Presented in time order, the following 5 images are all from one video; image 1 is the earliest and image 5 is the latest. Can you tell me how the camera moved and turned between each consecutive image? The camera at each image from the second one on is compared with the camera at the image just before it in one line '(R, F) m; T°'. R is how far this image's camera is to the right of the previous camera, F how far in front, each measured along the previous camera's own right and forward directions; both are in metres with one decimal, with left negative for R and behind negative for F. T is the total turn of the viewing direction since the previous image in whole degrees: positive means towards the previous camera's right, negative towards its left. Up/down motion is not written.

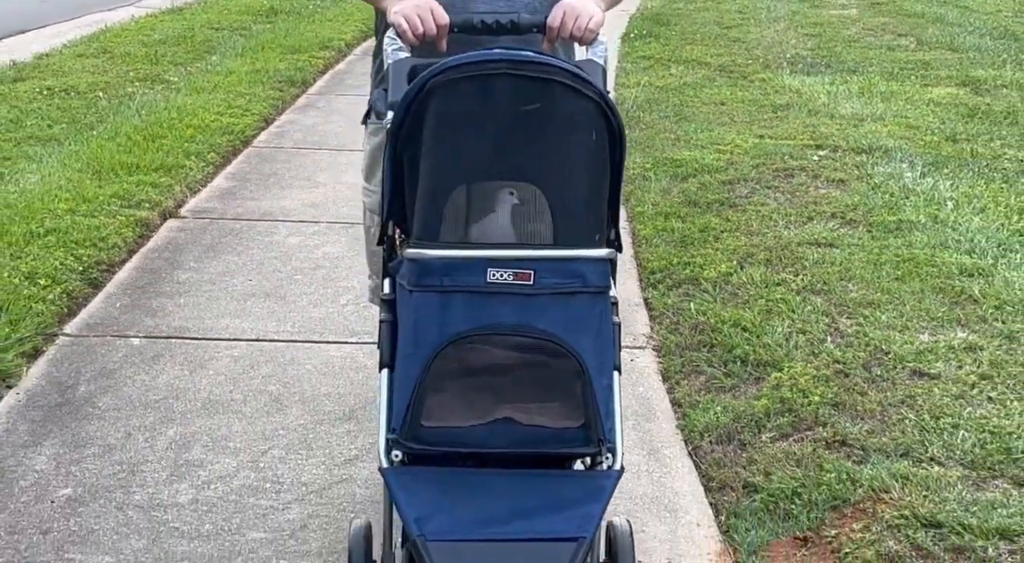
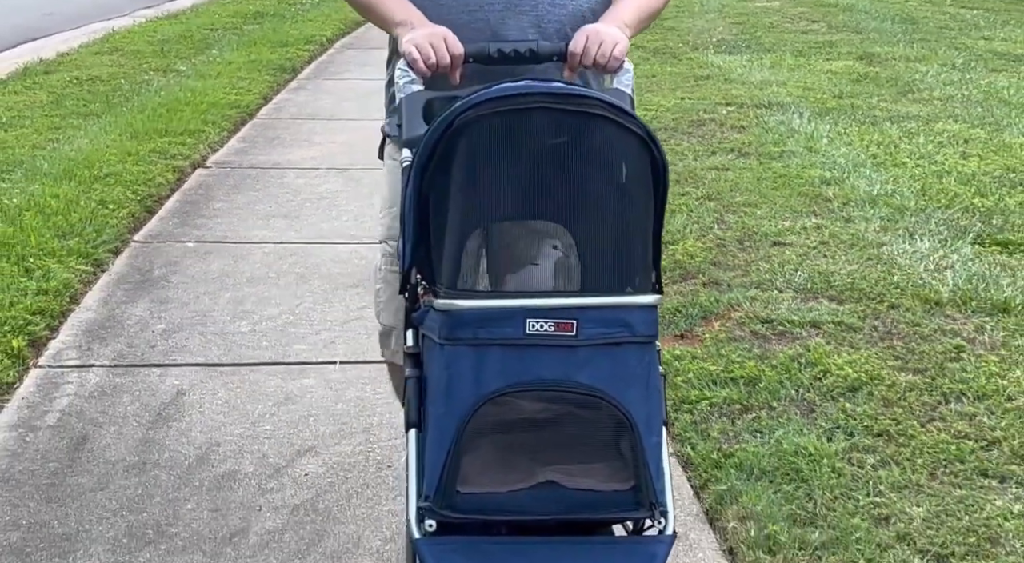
(0.0, -1.2) m; +1°
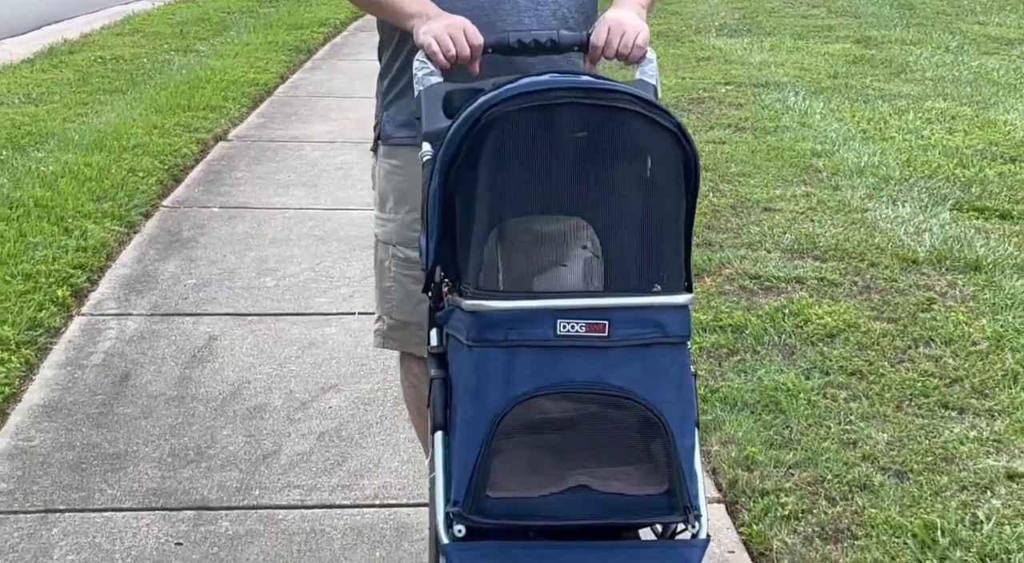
(0.0, -0.3) m; 0°
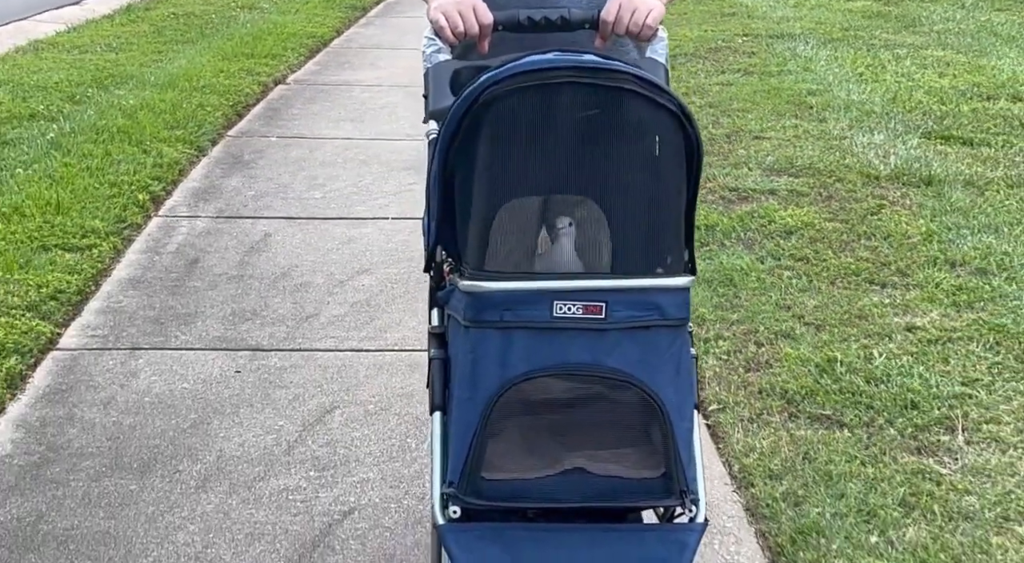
(+0.2, -0.7) m; -3°
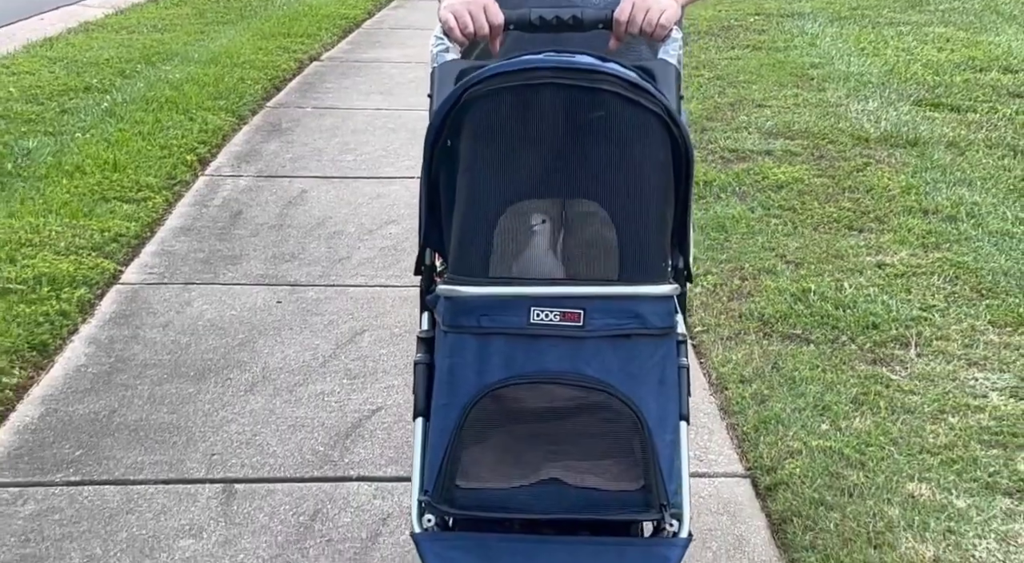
(+0.1, -0.4) m; -2°
